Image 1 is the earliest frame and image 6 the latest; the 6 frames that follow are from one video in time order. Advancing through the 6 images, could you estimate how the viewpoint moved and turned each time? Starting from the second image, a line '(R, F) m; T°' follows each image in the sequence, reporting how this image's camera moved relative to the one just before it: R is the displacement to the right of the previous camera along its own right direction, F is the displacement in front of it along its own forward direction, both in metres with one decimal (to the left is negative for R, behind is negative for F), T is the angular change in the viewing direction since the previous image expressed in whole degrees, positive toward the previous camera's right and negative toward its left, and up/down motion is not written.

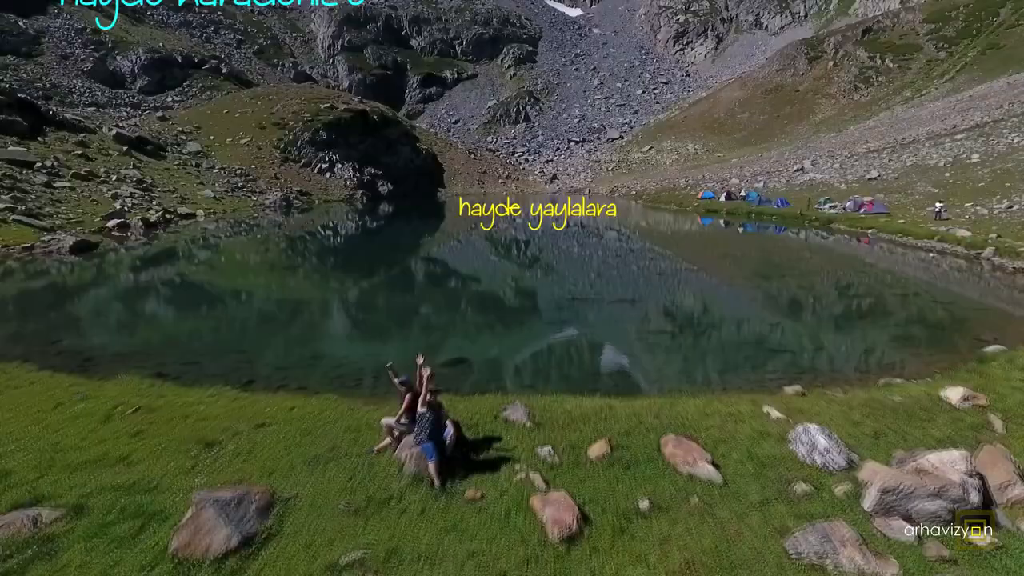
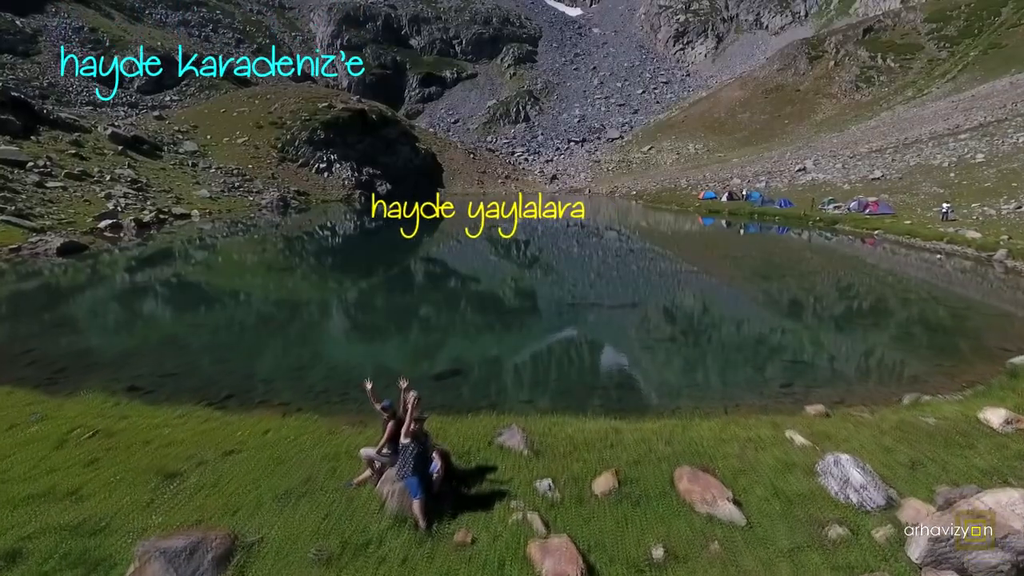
(0.0, +0.6) m; 0°
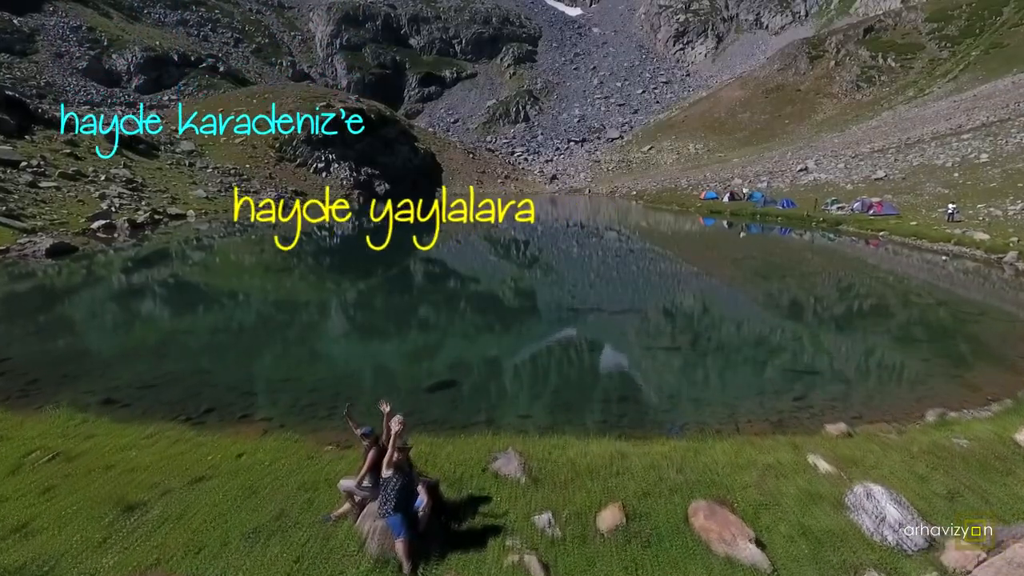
(0.0, +0.5) m; 0°
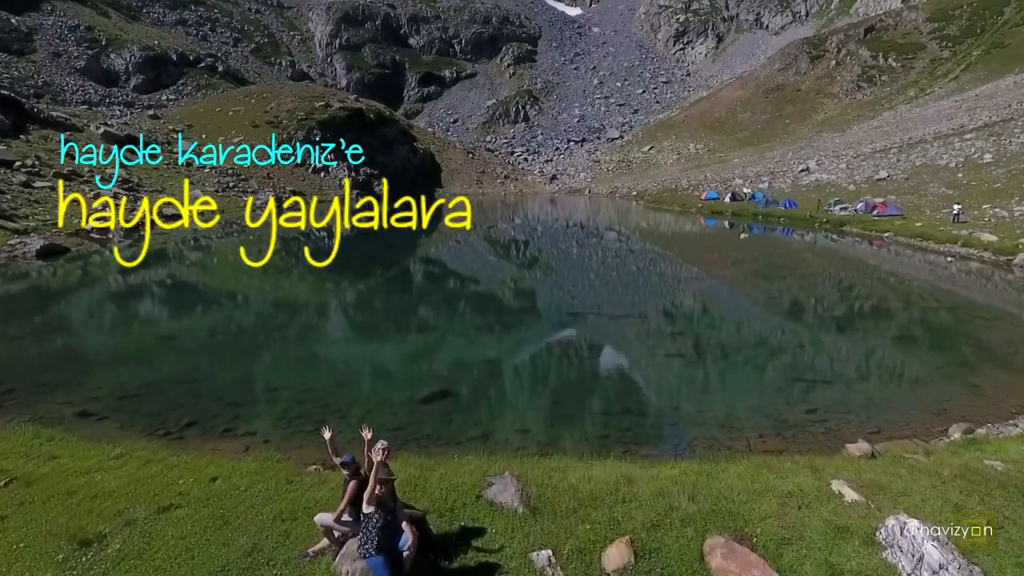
(0.0, +0.4) m; 0°
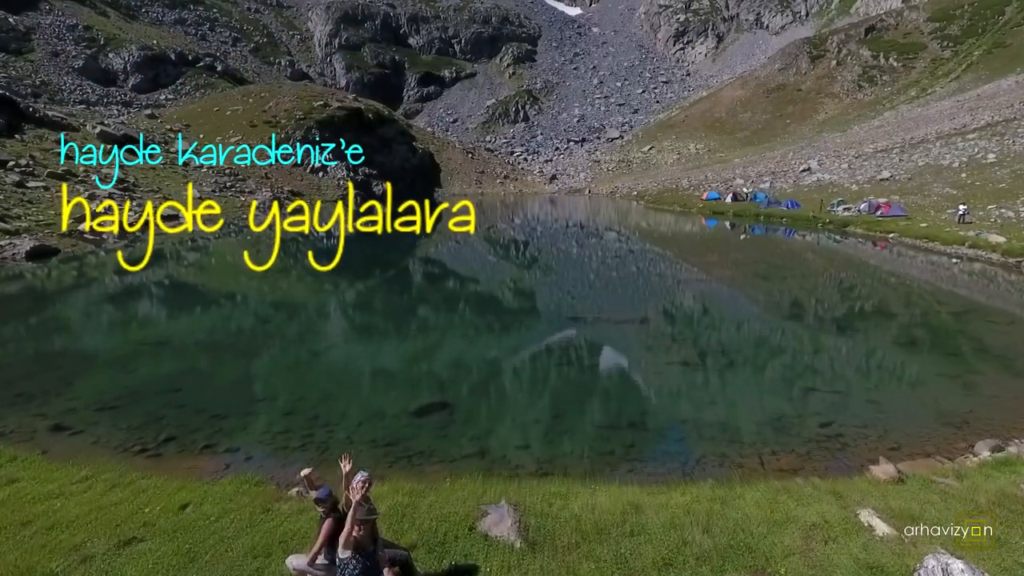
(0.0, +0.4) m; 0°
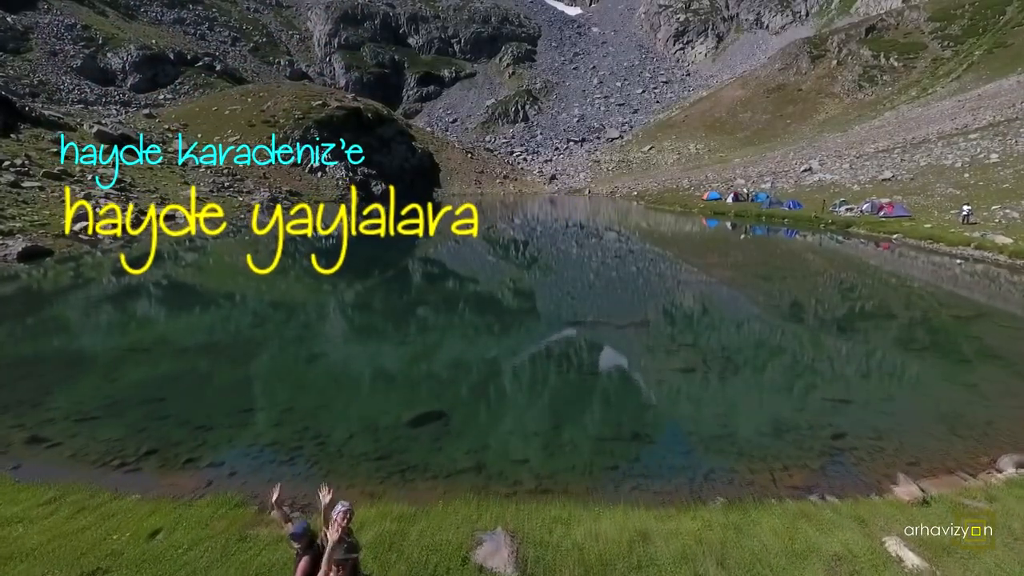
(0.0, +0.3) m; 0°
